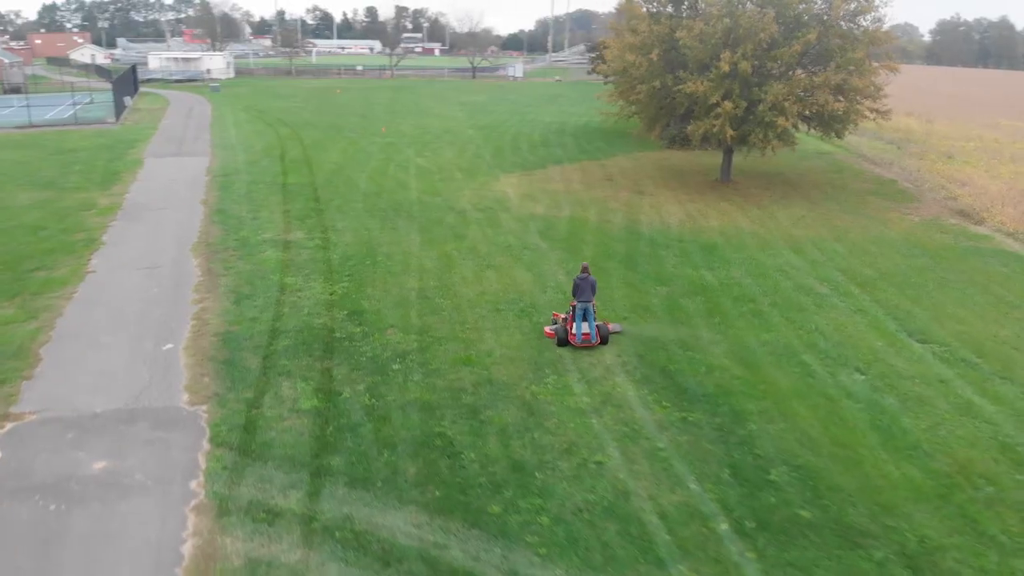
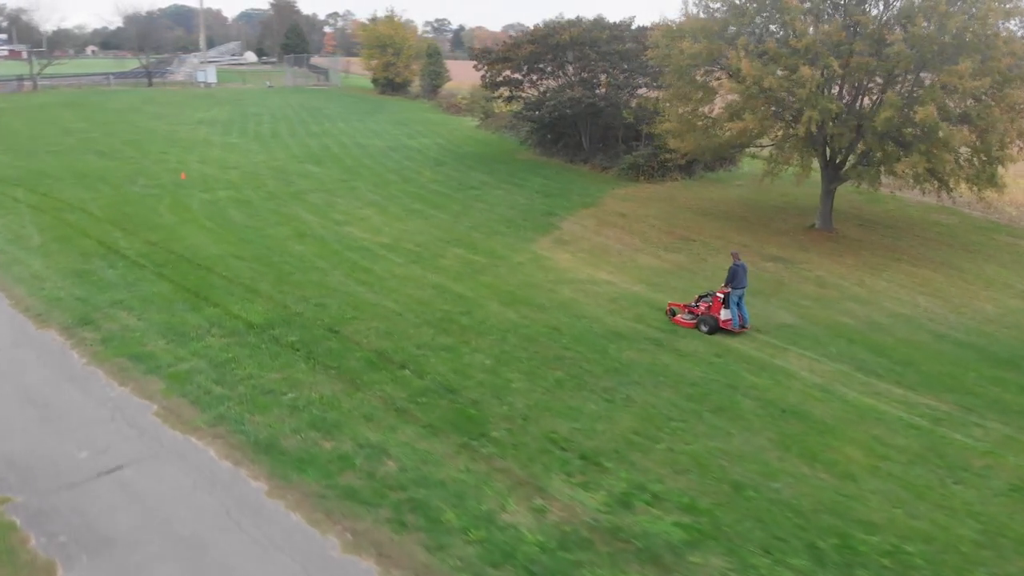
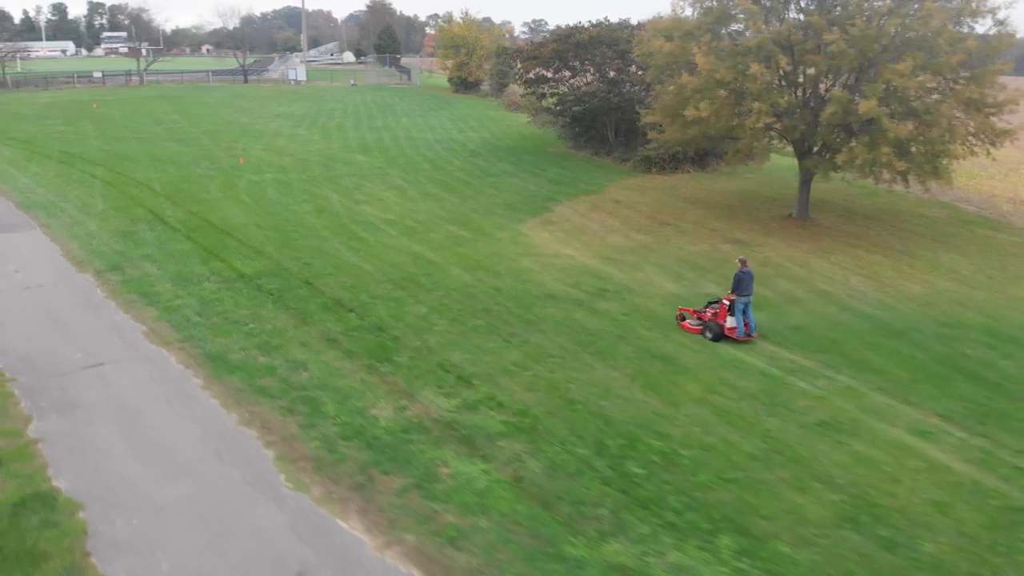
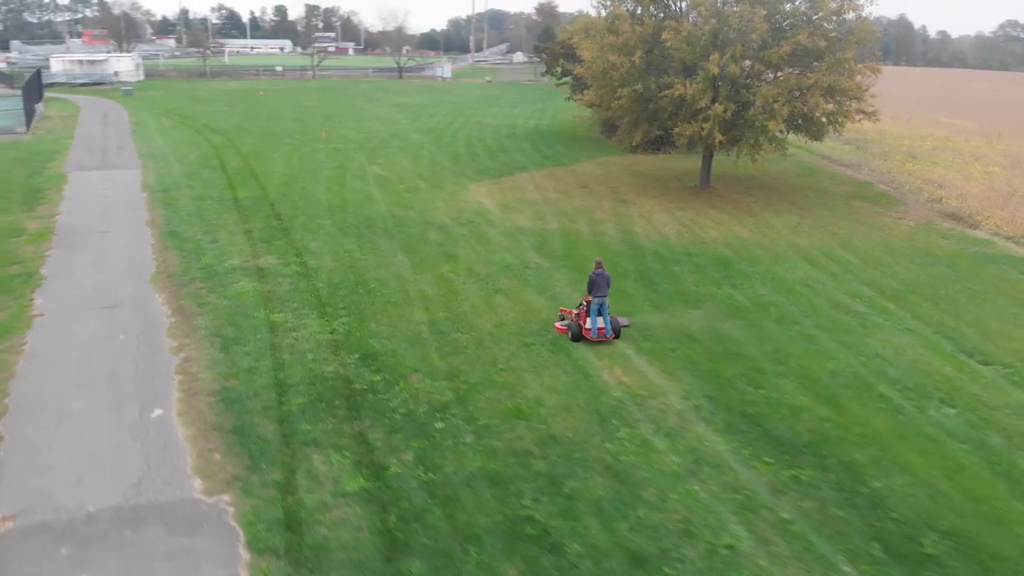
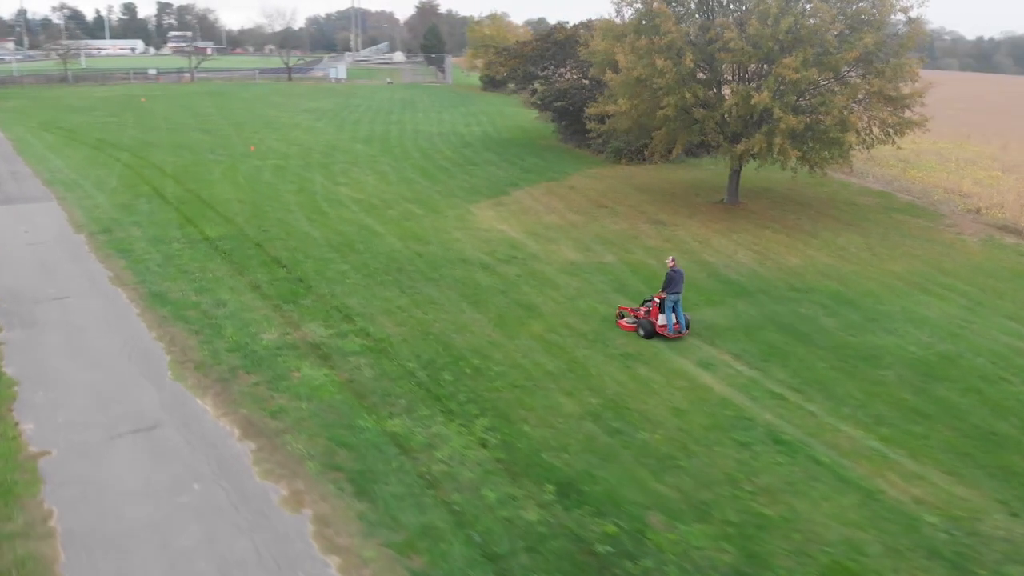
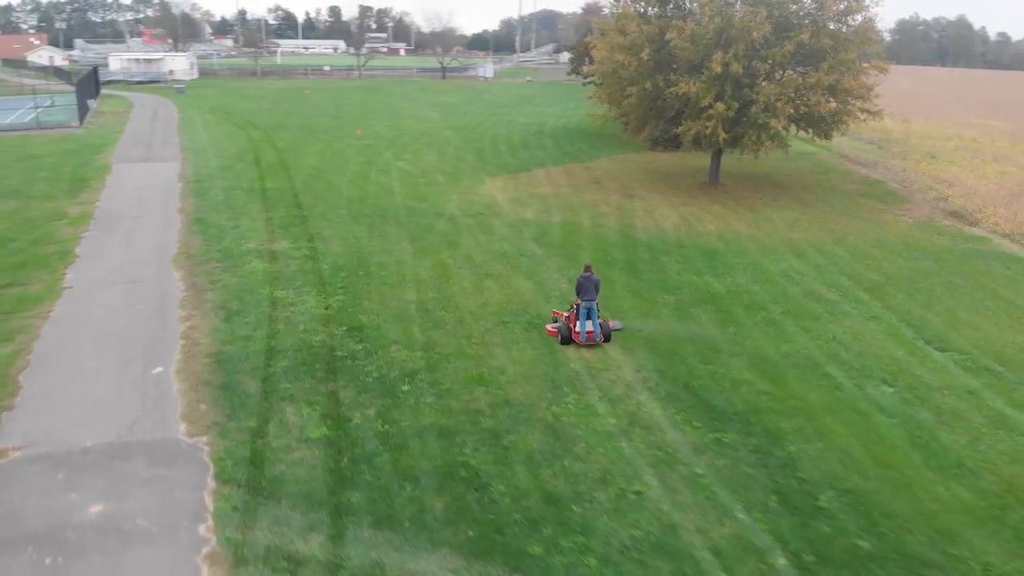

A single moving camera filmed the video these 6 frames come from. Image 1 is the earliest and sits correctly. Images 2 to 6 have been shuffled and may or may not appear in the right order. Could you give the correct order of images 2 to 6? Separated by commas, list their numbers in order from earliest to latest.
6, 4, 5, 3, 2
